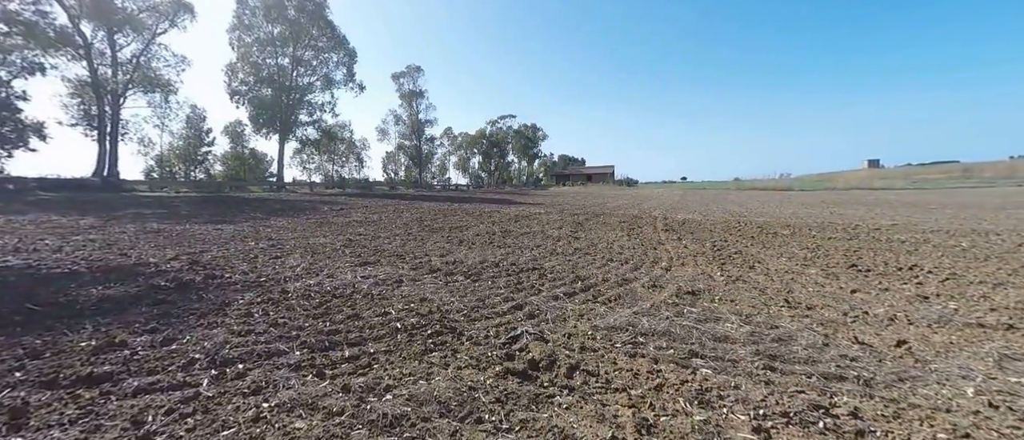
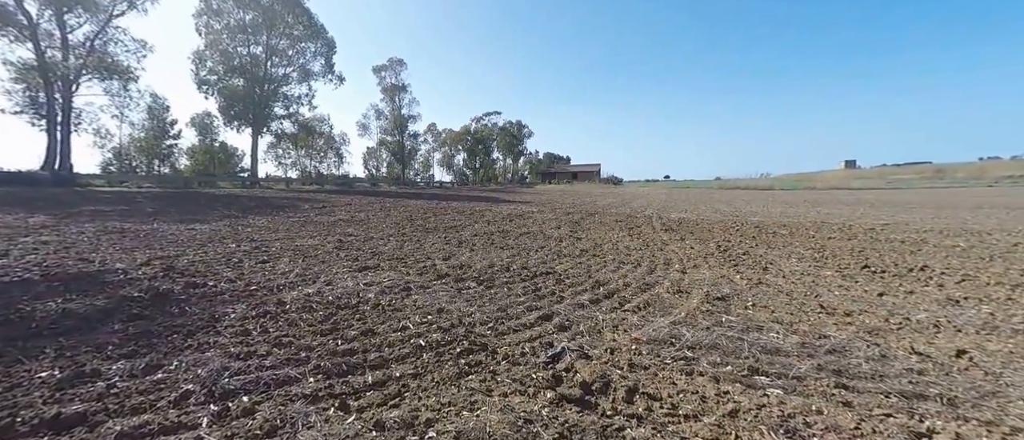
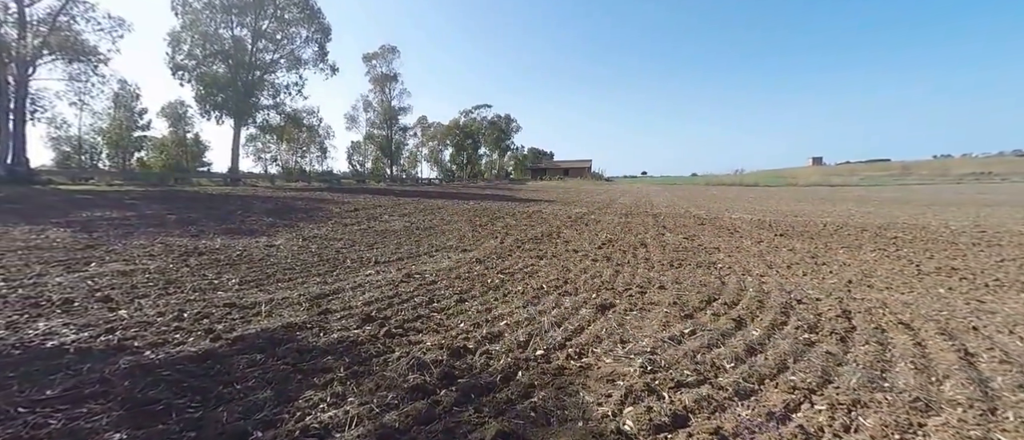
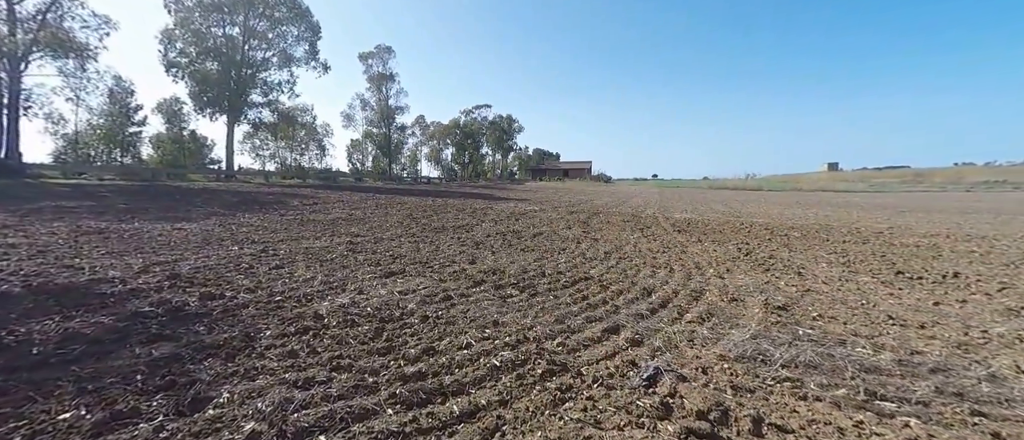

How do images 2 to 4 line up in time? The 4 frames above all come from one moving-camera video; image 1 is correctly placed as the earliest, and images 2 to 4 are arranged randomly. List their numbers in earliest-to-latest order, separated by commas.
2, 4, 3
